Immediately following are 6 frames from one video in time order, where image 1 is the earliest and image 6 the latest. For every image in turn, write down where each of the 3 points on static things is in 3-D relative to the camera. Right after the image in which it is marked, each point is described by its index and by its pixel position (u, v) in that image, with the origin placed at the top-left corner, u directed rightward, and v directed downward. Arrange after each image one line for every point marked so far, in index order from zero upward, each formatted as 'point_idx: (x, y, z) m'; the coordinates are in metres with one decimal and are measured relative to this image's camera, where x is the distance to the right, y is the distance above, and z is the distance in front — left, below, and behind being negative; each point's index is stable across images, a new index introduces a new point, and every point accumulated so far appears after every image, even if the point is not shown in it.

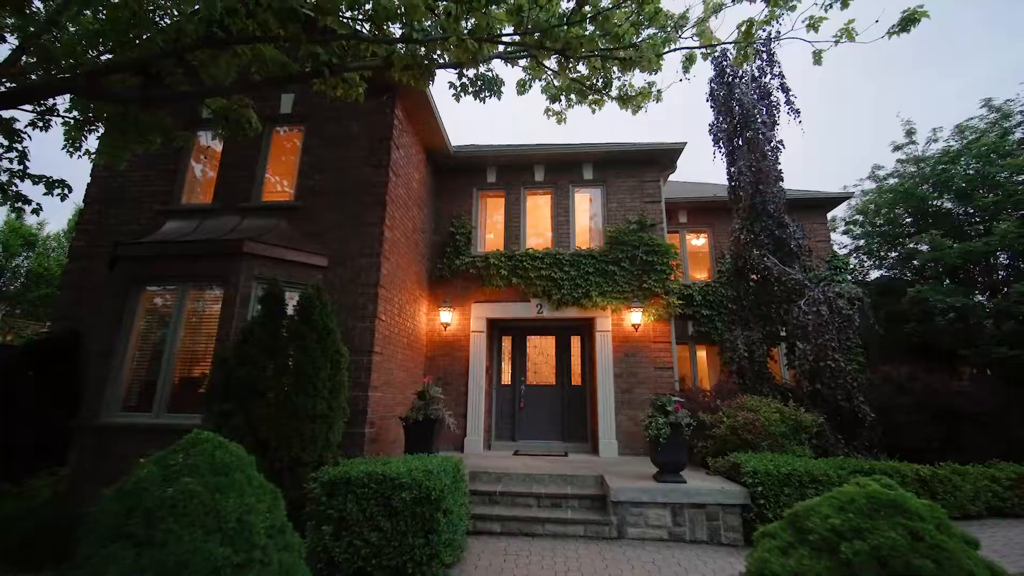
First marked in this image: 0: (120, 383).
0: (-5.0, -1.2, +6.1) m
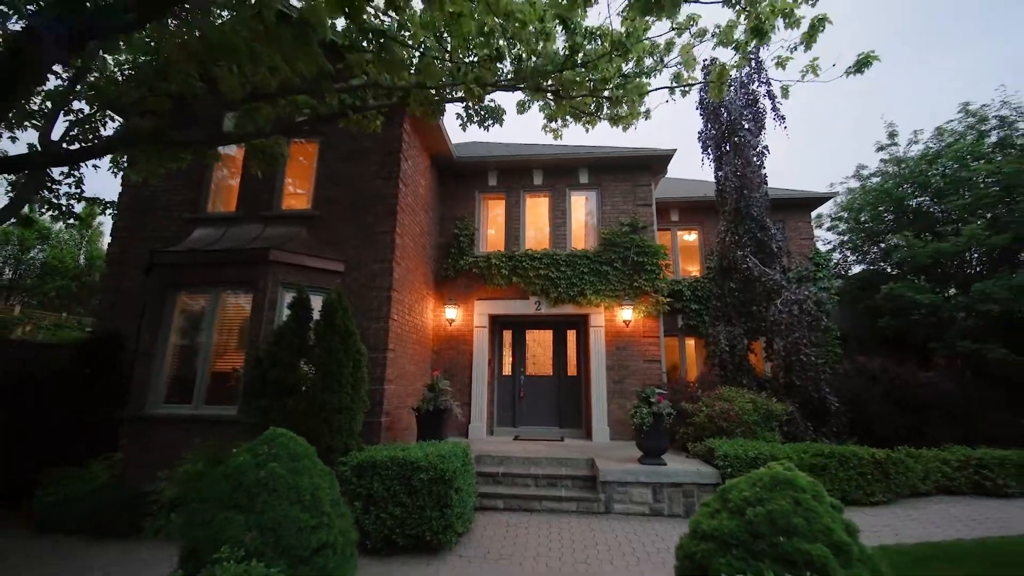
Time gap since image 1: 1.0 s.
0: (-5.0, -1.3, +6.8) m
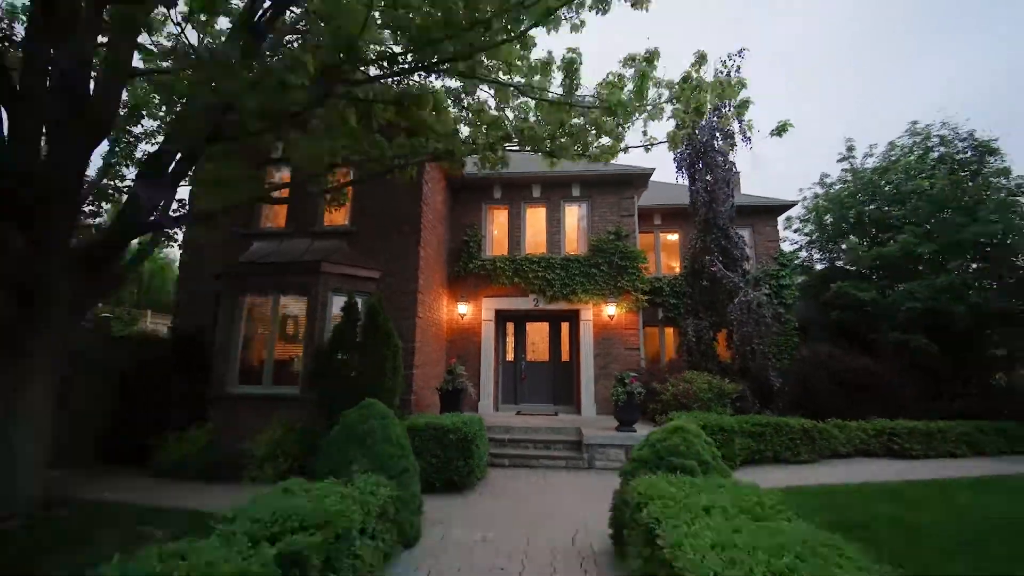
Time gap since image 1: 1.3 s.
0: (-5.0, -1.4, +8.5) m
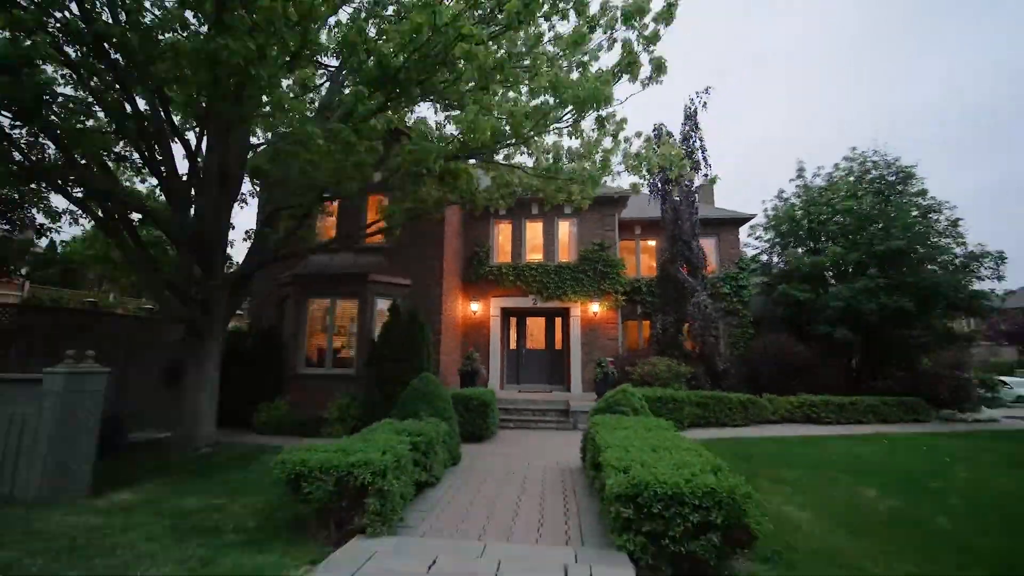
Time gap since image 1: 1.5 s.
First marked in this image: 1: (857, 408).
0: (-4.9, -1.5, +11.1) m
1: (+8.8, -3.0, +12.1) m
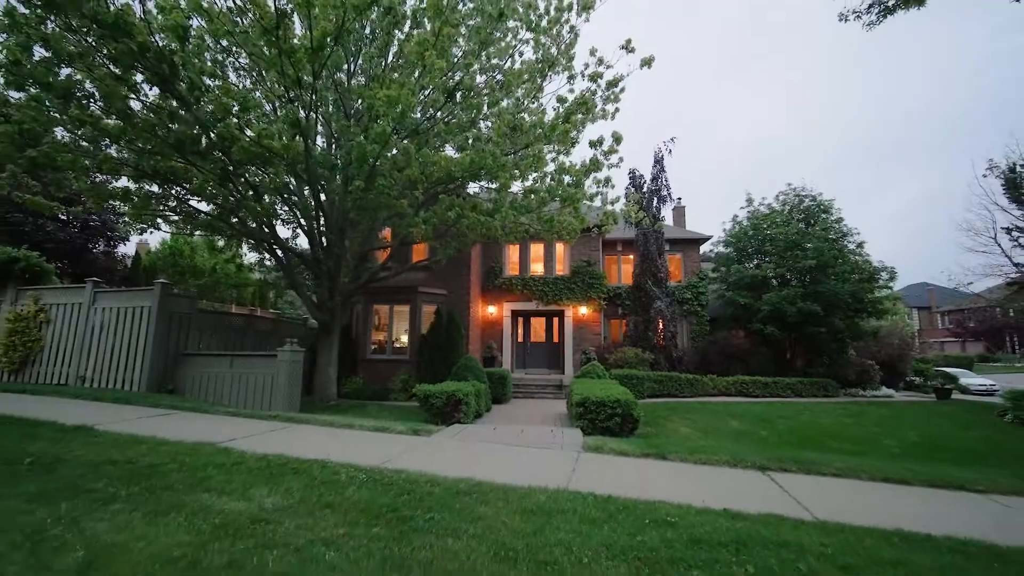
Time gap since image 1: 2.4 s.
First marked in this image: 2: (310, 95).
0: (-4.6, -1.8, +15.4) m
1: (+9.1, -3.3, +16.4) m
2: (-3.2, +3.1, +7.7) m
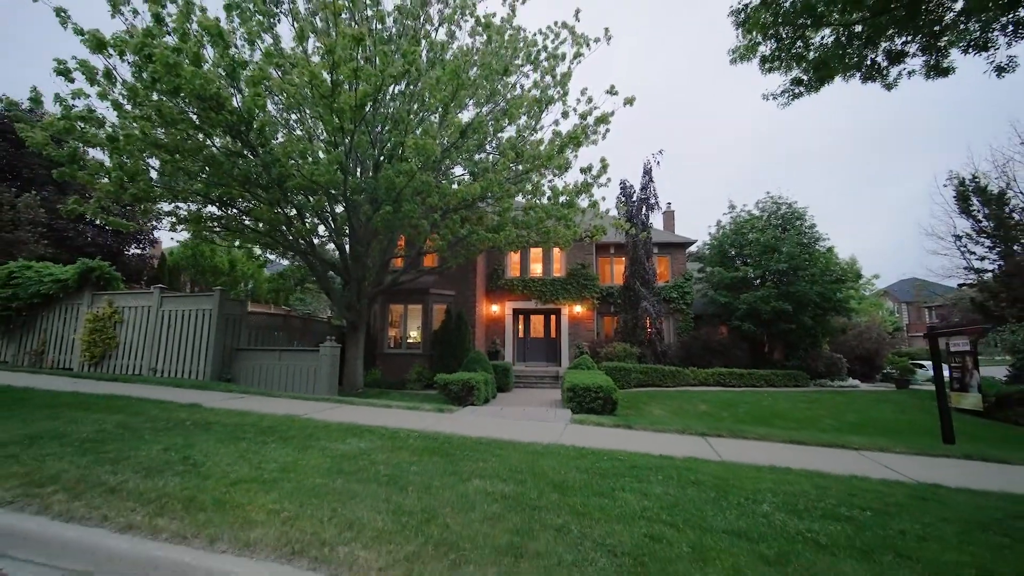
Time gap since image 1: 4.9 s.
0: (-4.5, -1.8, +17.2) m
1: (+9.1, -3.3, +18.2) m
2: (-3.2, +3.0, +9.5) m
